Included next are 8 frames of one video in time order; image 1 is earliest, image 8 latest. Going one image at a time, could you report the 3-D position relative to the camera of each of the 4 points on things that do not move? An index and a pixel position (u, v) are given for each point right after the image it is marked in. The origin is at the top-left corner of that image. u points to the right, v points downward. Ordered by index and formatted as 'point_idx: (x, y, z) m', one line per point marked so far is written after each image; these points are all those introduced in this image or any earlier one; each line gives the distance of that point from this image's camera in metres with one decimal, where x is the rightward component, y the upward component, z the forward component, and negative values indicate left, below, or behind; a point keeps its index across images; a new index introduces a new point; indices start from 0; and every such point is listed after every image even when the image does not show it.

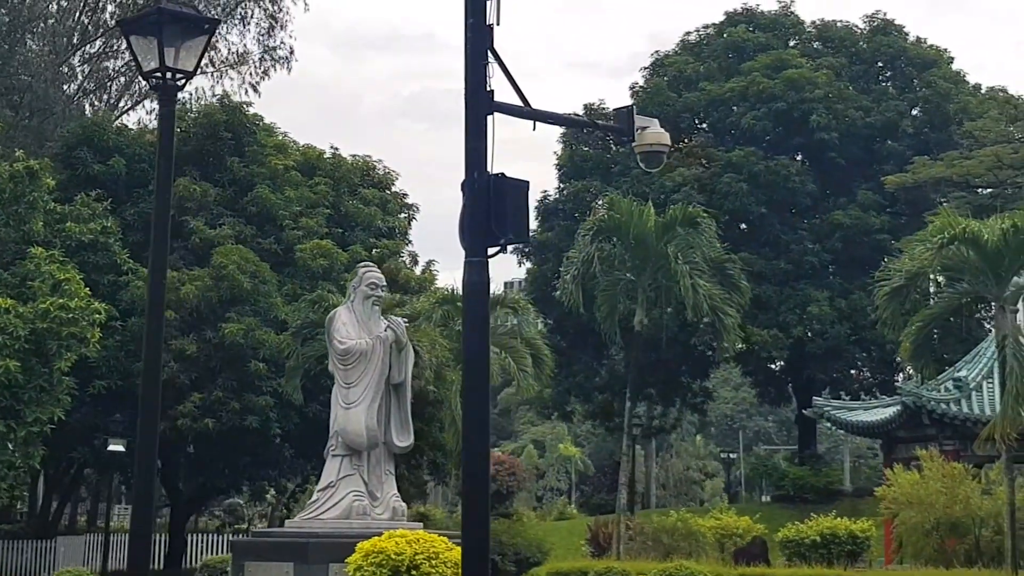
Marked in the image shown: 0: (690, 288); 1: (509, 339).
0: (+2.6, 0.0, +16.7) m
1: (-0.1, -0.9, +18.4) m
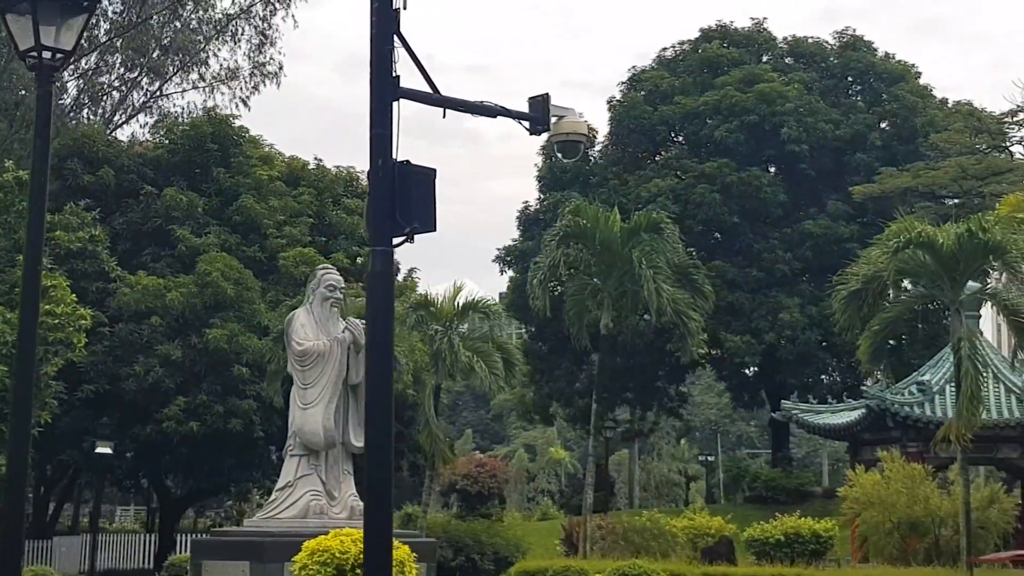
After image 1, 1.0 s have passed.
0: (+2.2, -0.1, +17.2) m
1: (-0.5, -1.0, +19.0) m
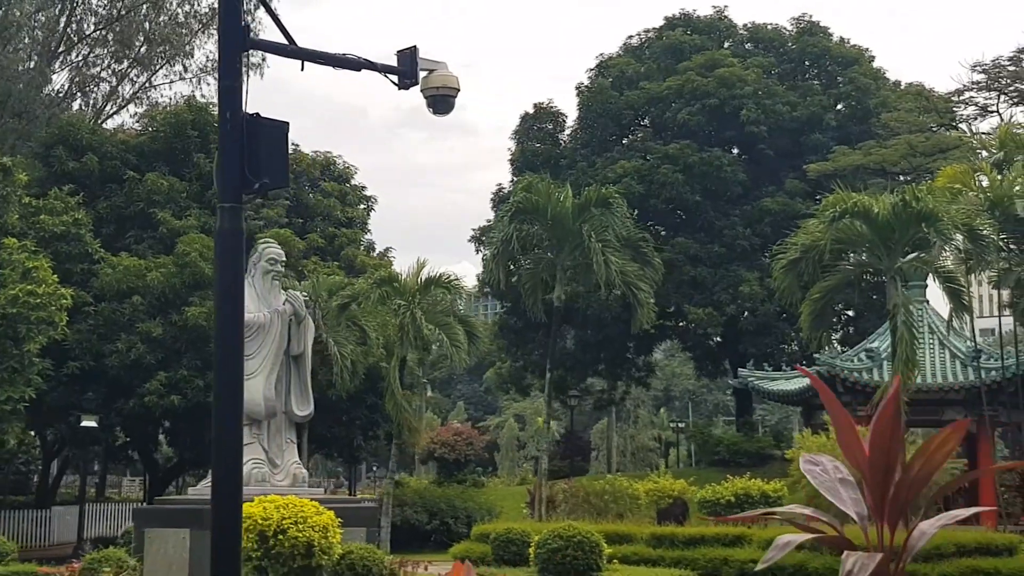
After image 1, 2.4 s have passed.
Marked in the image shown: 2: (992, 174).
0: (+1.5, +0.4, +18.1) m
1: (-1.2, -0.5, +19.9) m
2: (+8.0, +1.9, +18.4) m
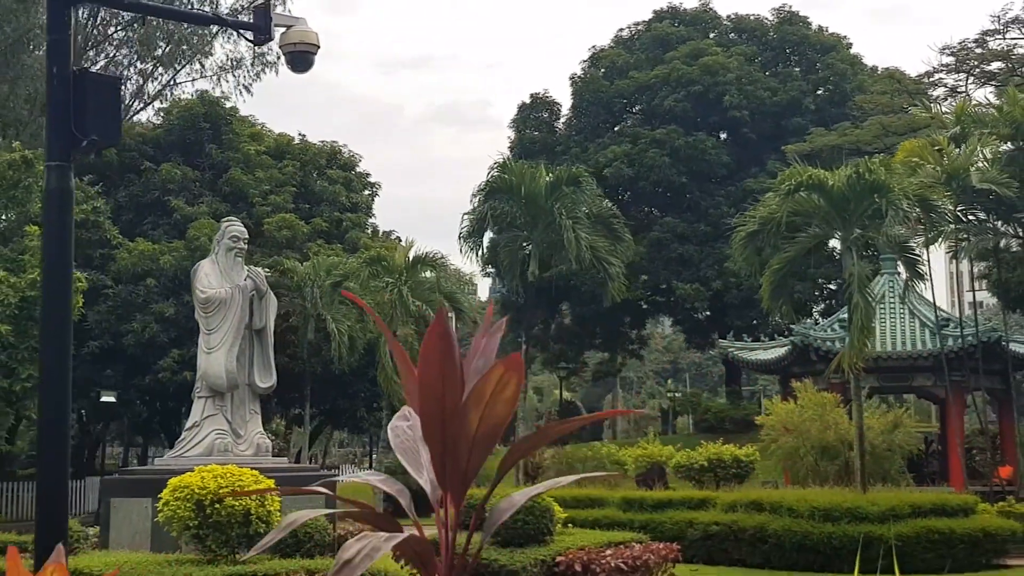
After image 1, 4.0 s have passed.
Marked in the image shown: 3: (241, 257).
0: (+1.1, +0.8, +19.3) m
1: (-1.5, -0.1, +21.2) m
2: (+7.5, +2.4, +19.3) m
3: (-3.1, +0.4, +12.9) m
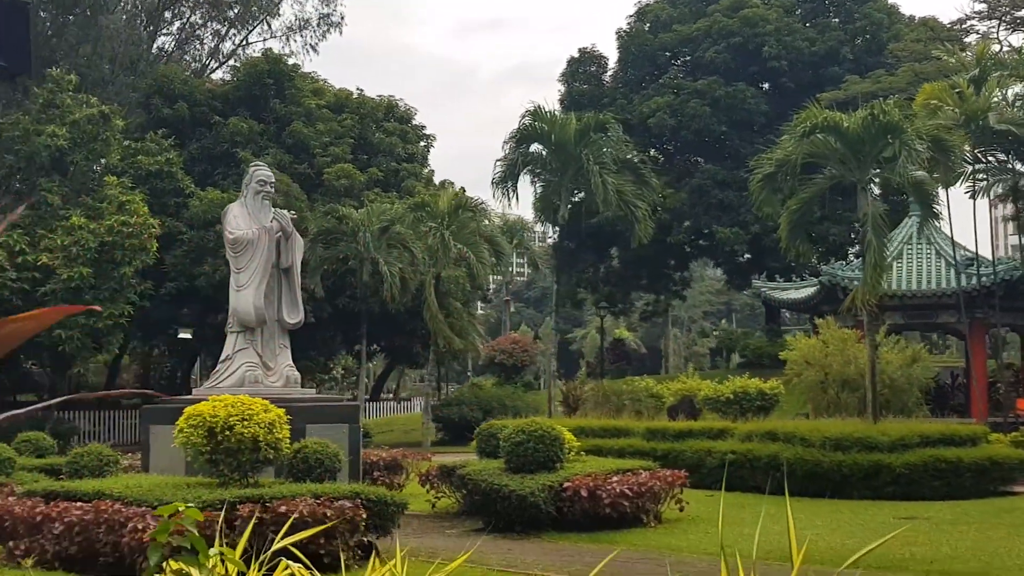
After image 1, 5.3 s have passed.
0: (+1.6, +1.9, +20.5) m
1: (-0.8, +1.0, +22.7) m
2: (+8.0, +3.5, +19.8) m
3: (-3.1, +1.2, +14.5) m
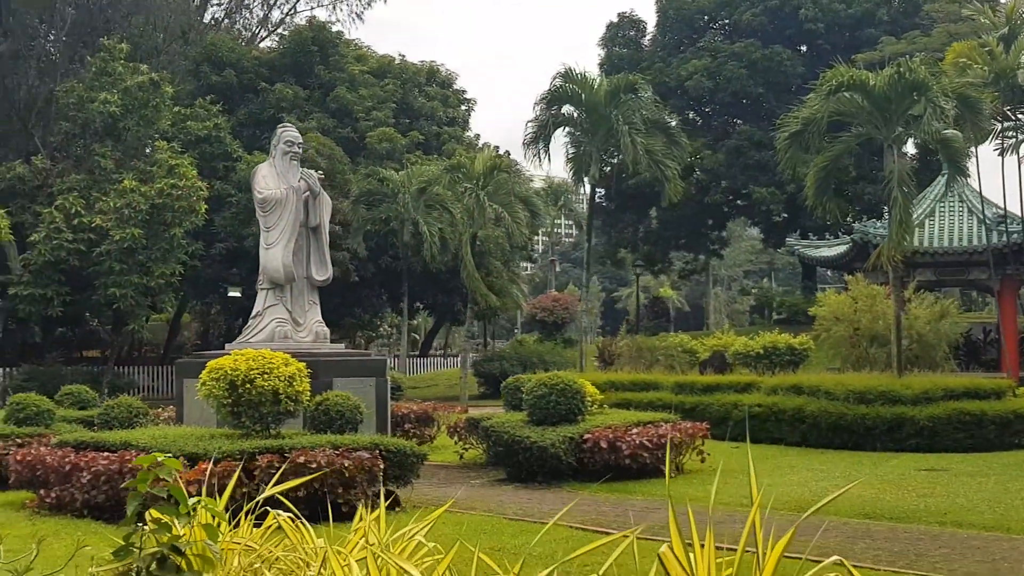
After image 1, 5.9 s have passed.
0: (+2.2, +2.7, +20.9) m
1: (-0.1, +1.9, +23.2) m
2: (+8.6, +4.2, +19.8) m
3: (-2.9, +1.8, +15.2) m
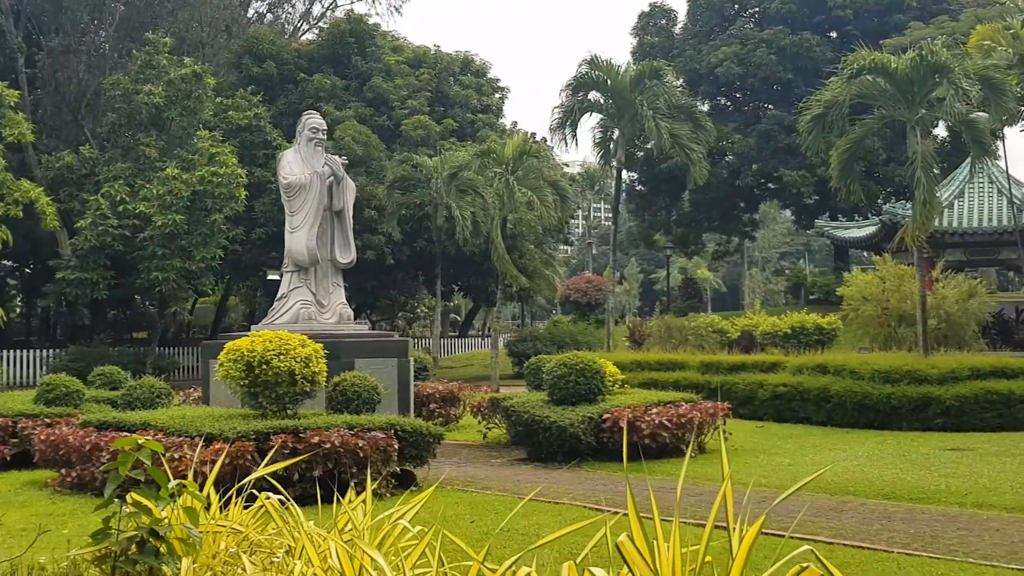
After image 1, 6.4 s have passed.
0: (+2.7, +3.0, +21.2) m
1: (+0.6, +2.2, +23.6) m
2: (+9.0, +4.6, +19.7) m
3: (-2.7, +2.0, +15.7) m
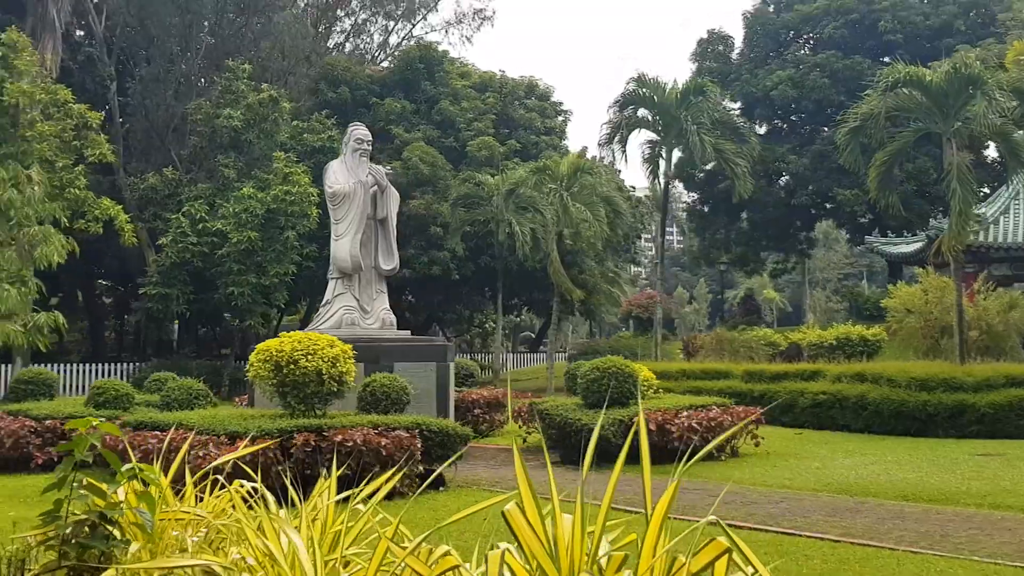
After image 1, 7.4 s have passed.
0: (+3.6, +2.8, +22.0) m
1: (+1.7, +2.0, +24.6) m
2: (+9.8, +4.4, +20.0) m
3: (-2.2, +2.0, +17.1) m
